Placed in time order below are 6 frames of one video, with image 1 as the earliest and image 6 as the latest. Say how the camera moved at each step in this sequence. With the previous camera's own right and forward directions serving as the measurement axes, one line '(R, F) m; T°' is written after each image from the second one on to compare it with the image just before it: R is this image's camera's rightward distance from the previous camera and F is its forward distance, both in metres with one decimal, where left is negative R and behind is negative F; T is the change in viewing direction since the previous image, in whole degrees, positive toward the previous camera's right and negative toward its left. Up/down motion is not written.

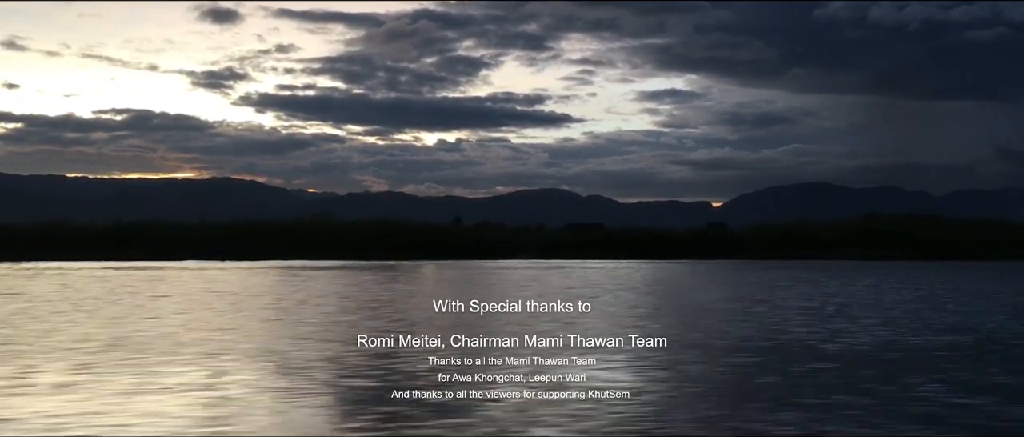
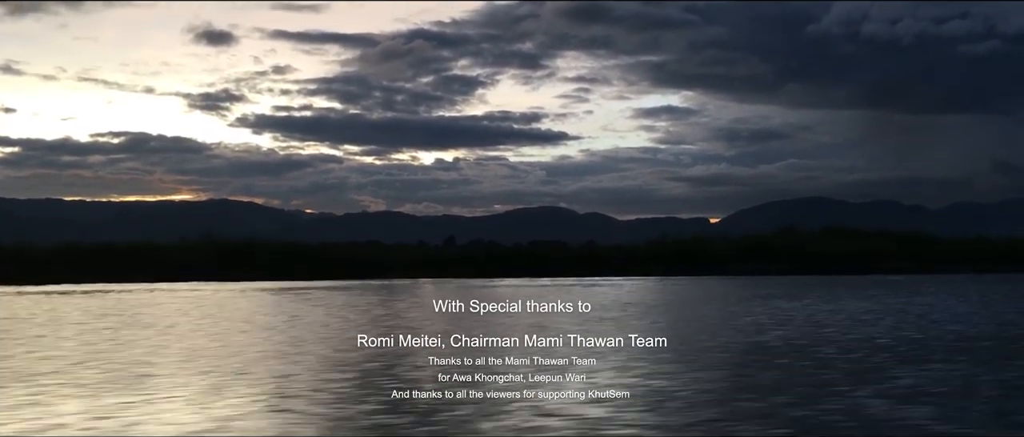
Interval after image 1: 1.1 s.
(-0.5, -0.2) m; 0°
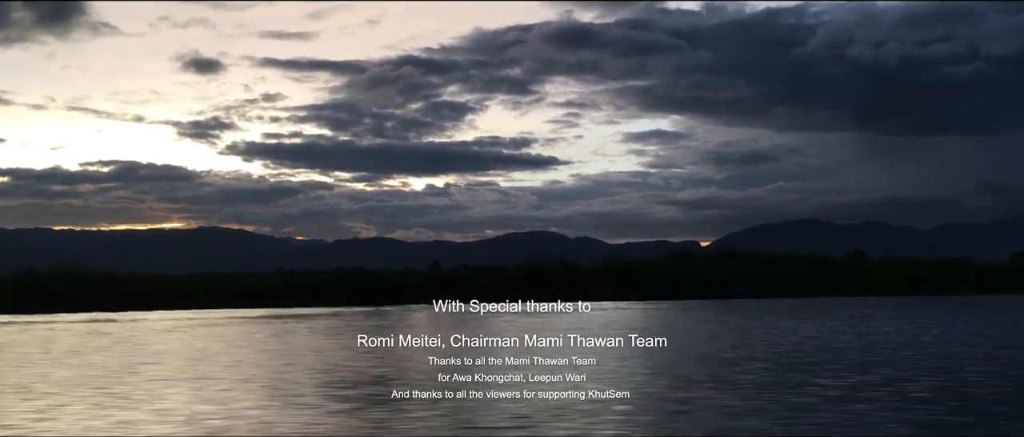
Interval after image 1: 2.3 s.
(-0.7, -2.2) m; +1°
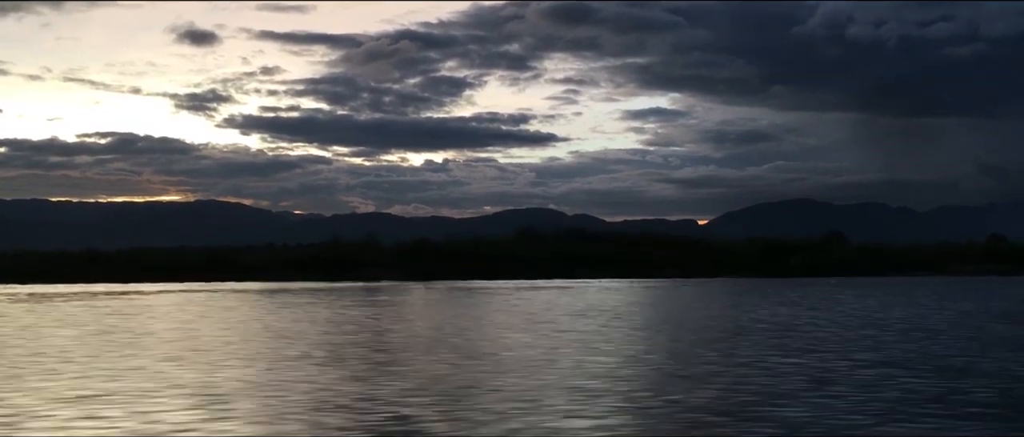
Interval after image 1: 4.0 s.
(-1.1, -0.8) m; 0°
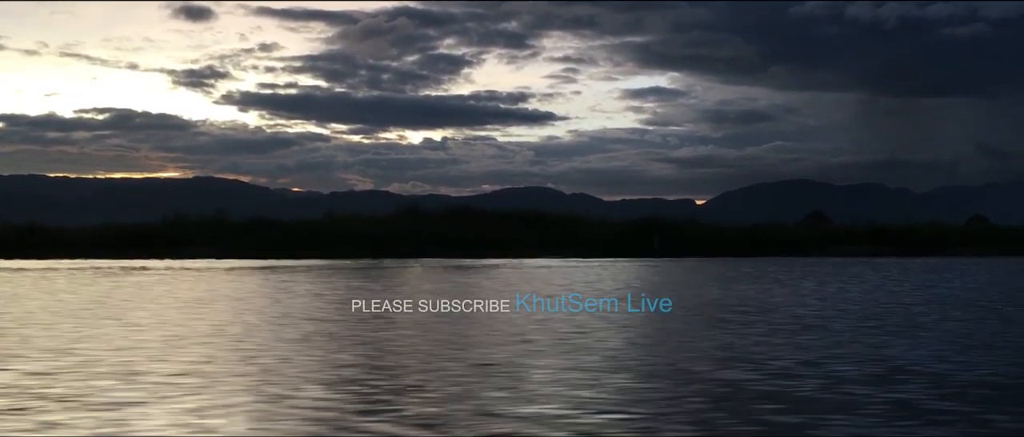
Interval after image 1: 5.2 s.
(-0.8, -0.9) m; 0°
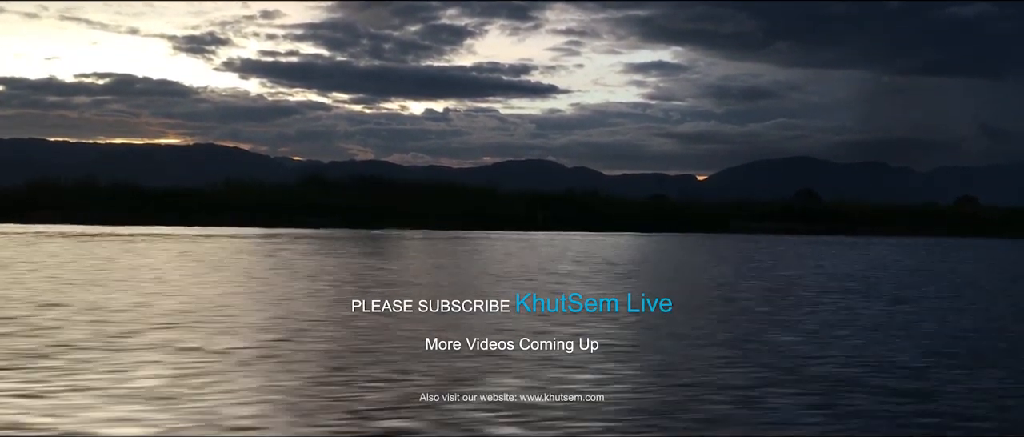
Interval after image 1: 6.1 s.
(-0.3, +0.8) m; 0°
